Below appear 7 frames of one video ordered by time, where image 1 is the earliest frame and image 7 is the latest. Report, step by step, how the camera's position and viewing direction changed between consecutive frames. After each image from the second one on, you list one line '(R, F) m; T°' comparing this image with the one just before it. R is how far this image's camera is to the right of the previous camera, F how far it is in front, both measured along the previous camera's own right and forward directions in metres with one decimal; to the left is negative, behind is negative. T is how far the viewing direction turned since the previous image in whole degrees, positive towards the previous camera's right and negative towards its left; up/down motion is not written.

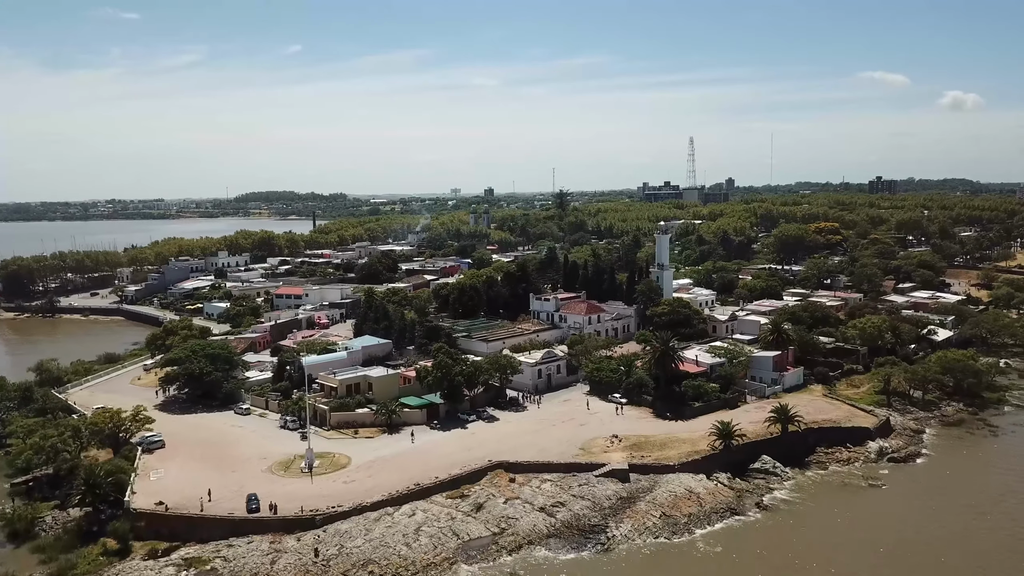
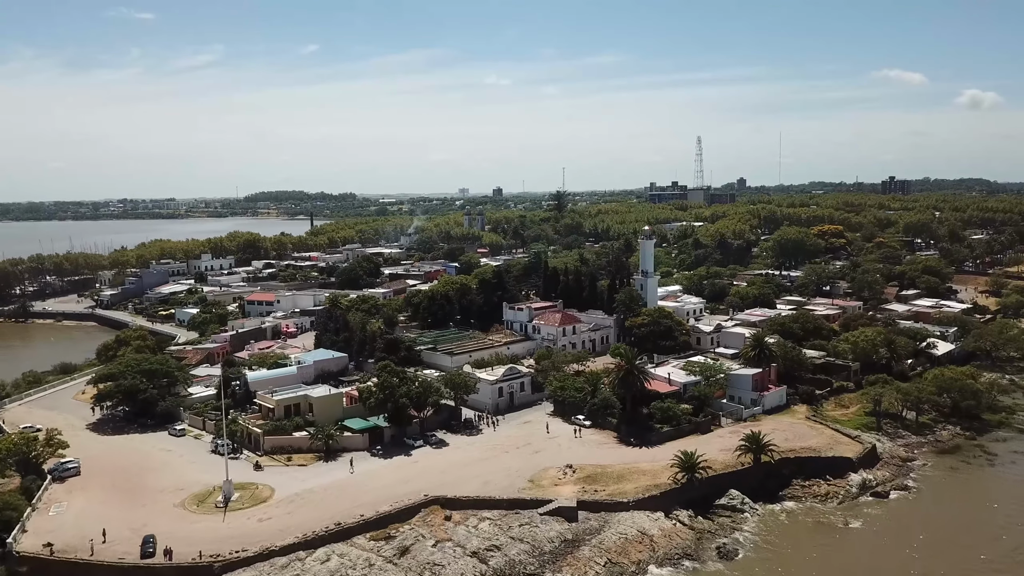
(+2.4, +2.8) m; -1°
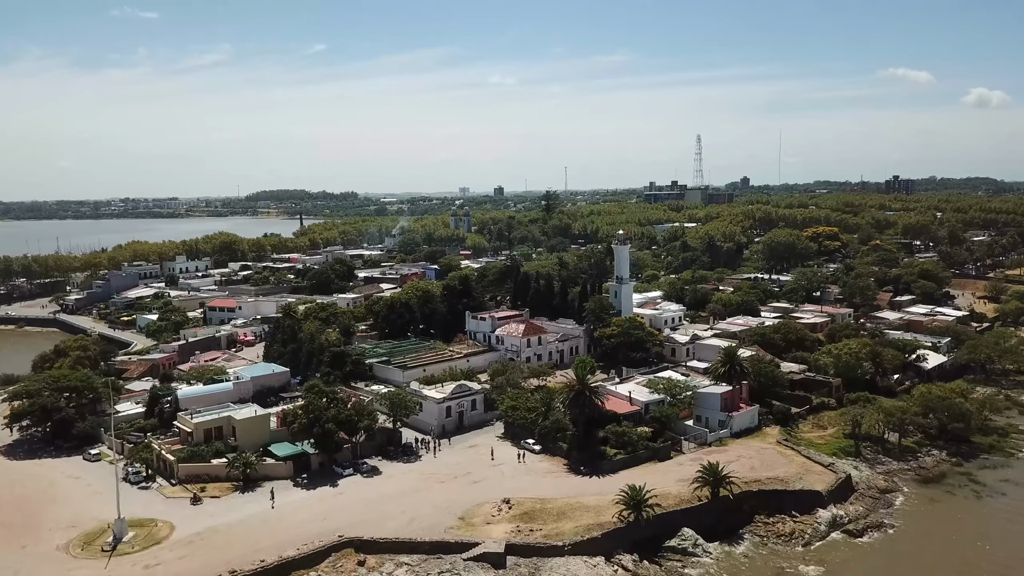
(+2.3, +2.8) m; 0°
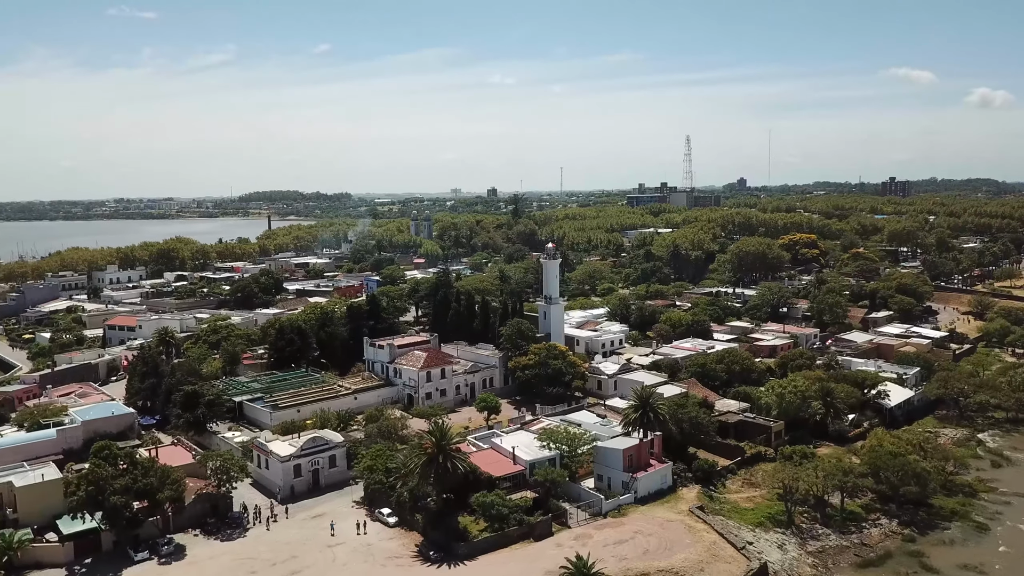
(+4.6, +5.7) m; 0°
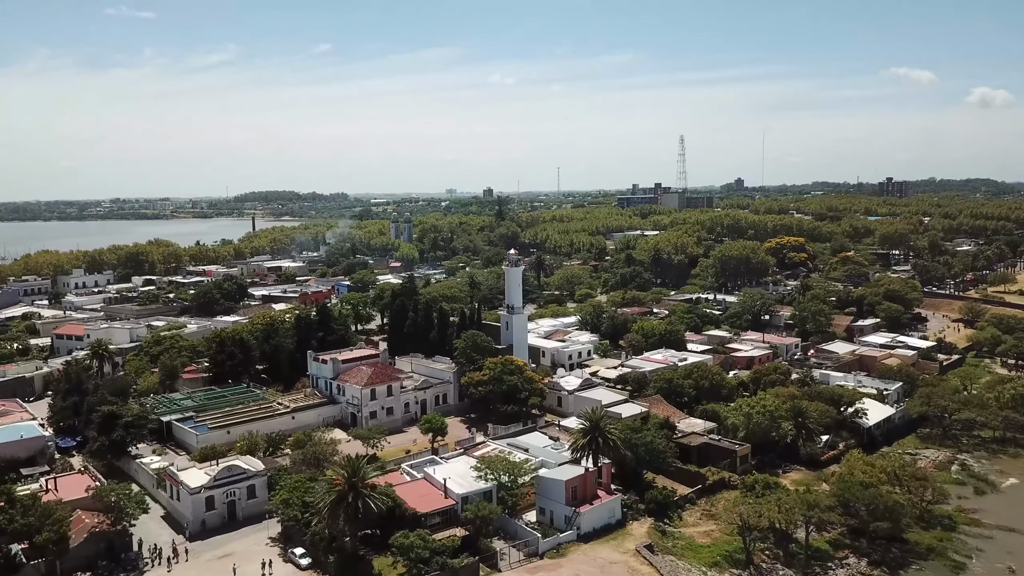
(+2.0, +2.5) m; 0°
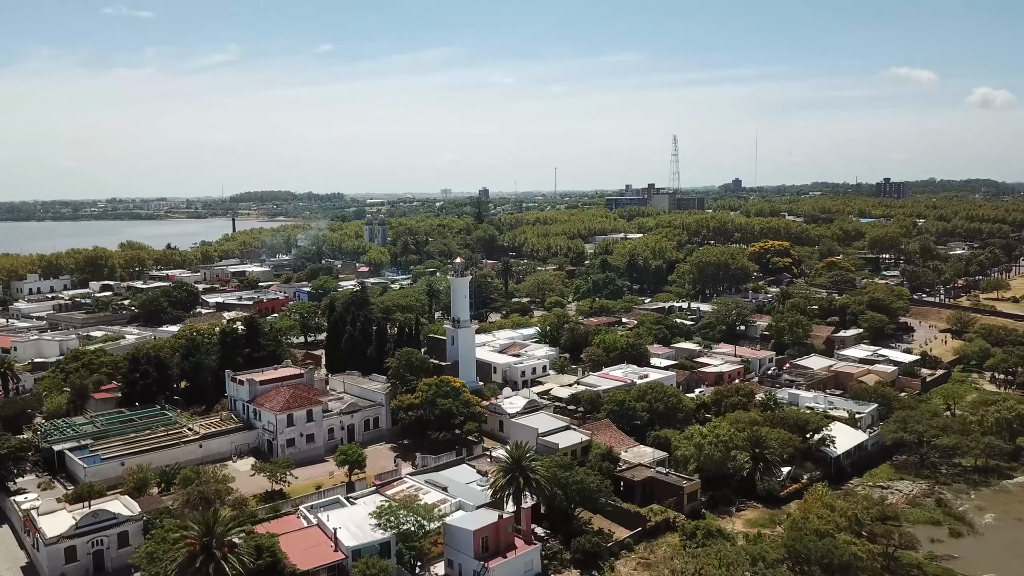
(+2.6, +3.1) m; 0°
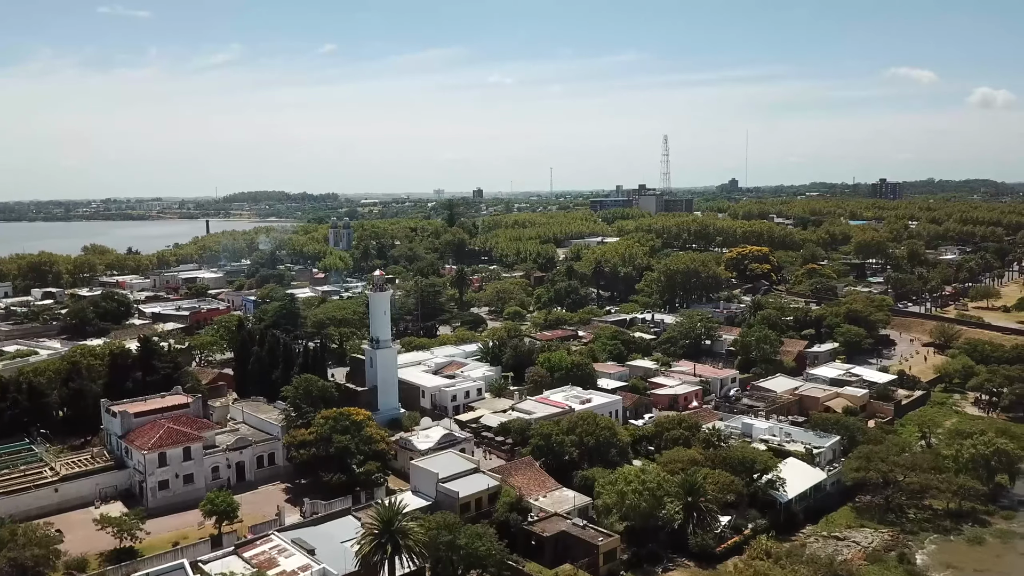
(+3.1, +3.9) m; 0°
